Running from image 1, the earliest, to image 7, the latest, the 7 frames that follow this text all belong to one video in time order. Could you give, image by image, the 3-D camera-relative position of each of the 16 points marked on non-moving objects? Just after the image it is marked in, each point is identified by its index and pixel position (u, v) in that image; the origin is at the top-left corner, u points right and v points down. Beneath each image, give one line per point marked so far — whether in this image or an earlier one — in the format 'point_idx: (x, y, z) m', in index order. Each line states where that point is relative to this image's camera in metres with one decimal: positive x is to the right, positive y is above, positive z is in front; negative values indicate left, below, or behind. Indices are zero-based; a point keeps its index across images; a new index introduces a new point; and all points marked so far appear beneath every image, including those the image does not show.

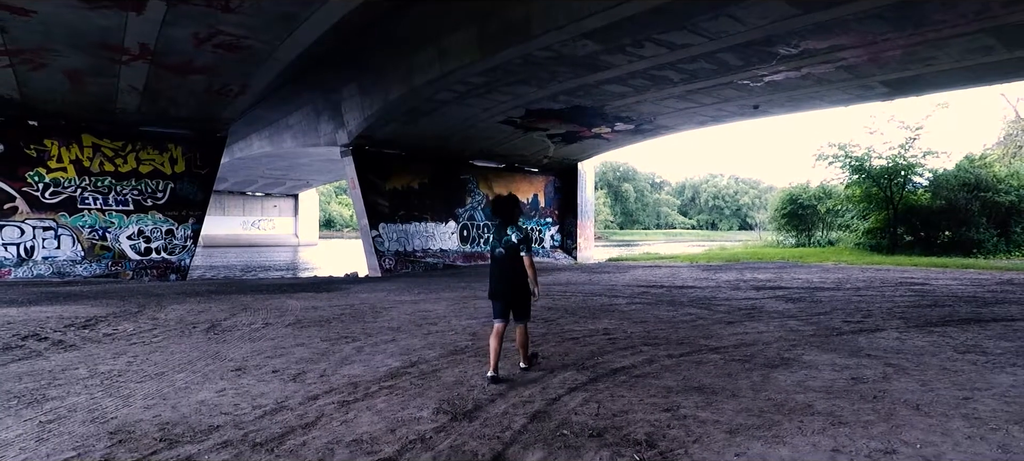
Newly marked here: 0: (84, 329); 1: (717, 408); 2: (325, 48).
0: (-5.6, -1.3, +7.7) m
1: (+1.3, -1.1, +3.8) m
2: (-4.5, +4.4, +14.3) m
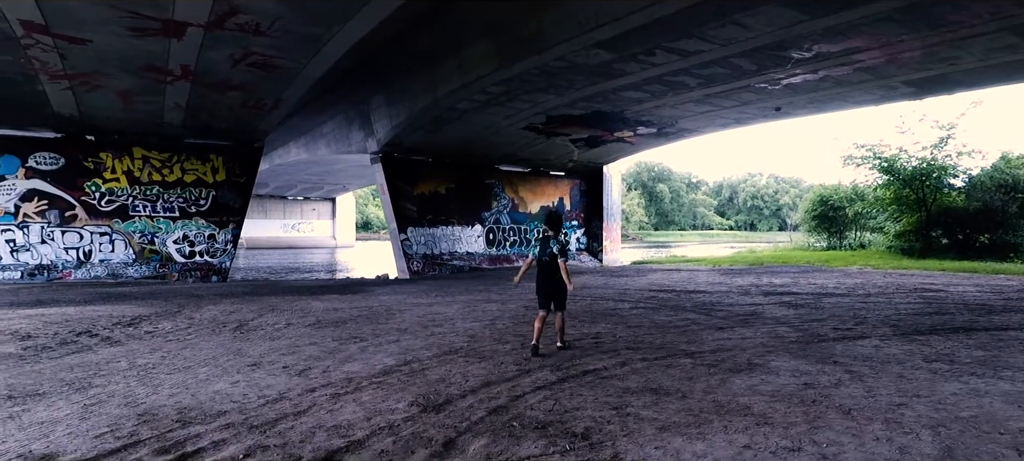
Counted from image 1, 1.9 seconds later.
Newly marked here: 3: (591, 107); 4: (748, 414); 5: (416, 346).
0: (-5.6, -1.4, +8.5) m
1: (+1.1, -1.3, +4.2) m
2: (-4.1, +4.3, +15.1) m
3: (+2.7, +4.2, +19.8) m
4: (+1.6, -1.3, +4.0) m
5: (-1.1, -1.3, +6.7) m
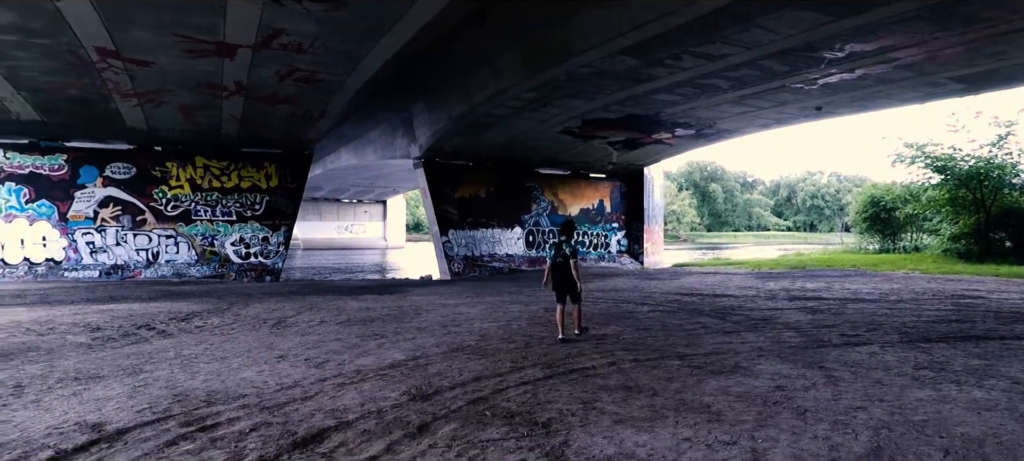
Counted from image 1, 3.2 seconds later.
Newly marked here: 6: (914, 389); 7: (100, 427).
0: (-5.3, -1.5, +9.5) m
1: (+0.9, -1.3, +4.6) m
2: (-3.3, +4.2, +15.9) m
3: (+3.9, +4.1, +20.0) m
4: (+1.4, -1.3, +4.3) m
5: (-1.0, -1.4, +7.3) m
6: (+3.4, -1.3, +4.9) m
7: (-2.8, -1.4, +4.0) m
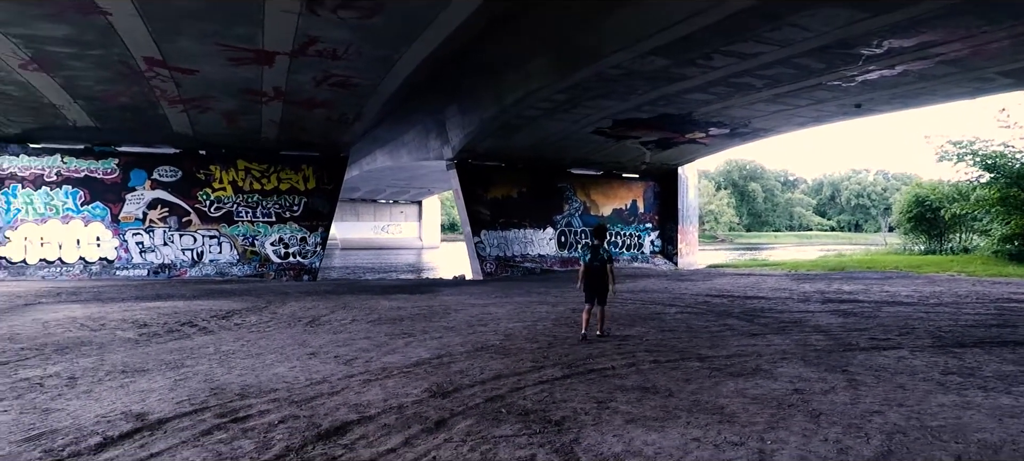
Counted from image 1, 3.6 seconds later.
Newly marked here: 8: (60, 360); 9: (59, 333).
0: (-4.9, -1.5, +9.9) m
1: (+1.0, -1.4, +4.7) m
2: (-2.5, +4.2, +16.2) m
3: (+4.9, +4.0, +19.9) m
4: (+1.5, -1.4, +4.4) m
5: (-0.7, -1.4, +7.5) m
6: (+3.5, -1.4, +4.9) m
7: (-2.7, -1.4, +4.4) m
8: (-5.0, -1.4, +6.5) m
9: (-6.5, -1.5, +8.4) m
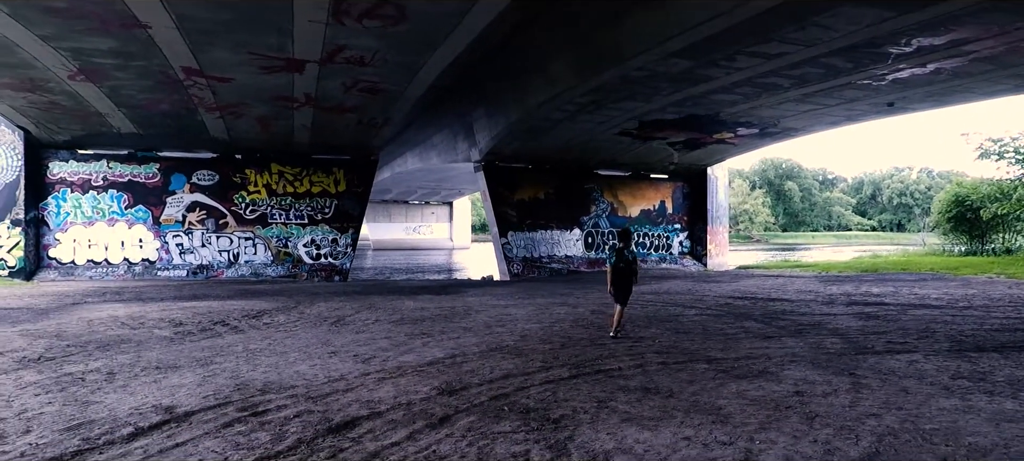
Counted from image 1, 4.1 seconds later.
0: (-4.6, -1.6, +10.4) m
1: (+1.1, -1.4, +4.9) m
2: (-1.9, +4.1, +16.5) m
3: (+5.7, +4.0, +19.8) m
4: (+1.5, -1.4, +4.5) m
5: (-0.6, -1.5, +7.7) m
6: (+3.5, -1.4, +4.9) m
7: (-2.7, -1.4, +4.7) m
8: (-4.9, -1.5, +7.0) m
9: (-6.3, -1.5, +9.0) m
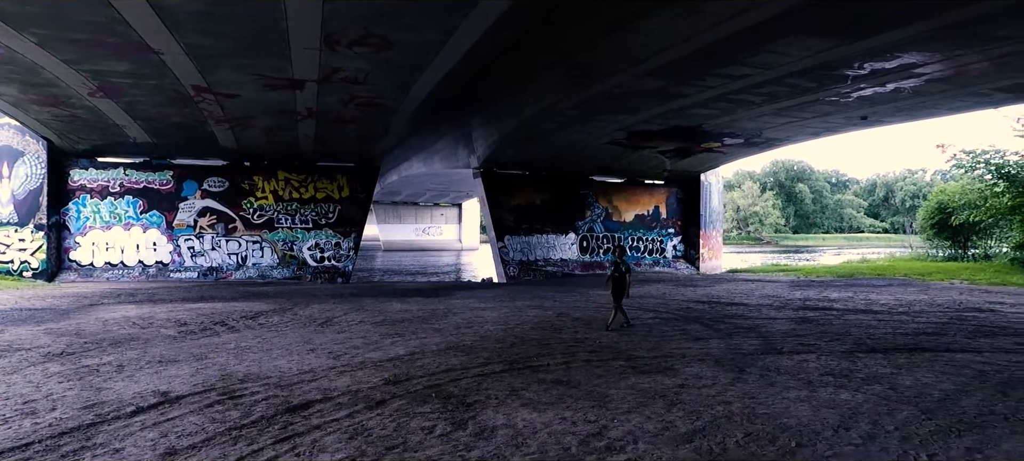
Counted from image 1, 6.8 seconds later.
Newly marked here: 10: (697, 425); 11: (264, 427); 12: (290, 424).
0: (-5.2, -1.7, +11.6) m
1: (+0.3, -1.6, +5.9) m
2: (-2.3, +3.9, +17.7) m
3: (+5.4, +3.8, +20.8) m
4: (+0.8, -1.6, +5.6) m
5: (-1.2, -1.7, +8.8) m
6: (+2.8, -1.6, +5.9) m
7: (-3.4, -1.6, +5.9) m
8: (-5.5, -1.7, +8.2) m
9: (-6.9, -1.7, +10.2) m
10: (+1.5, -1.6, +4.8) m
11: (-2.0, -1.6, +4.9) m
12: (-1.9, -1.6, +4.9) m
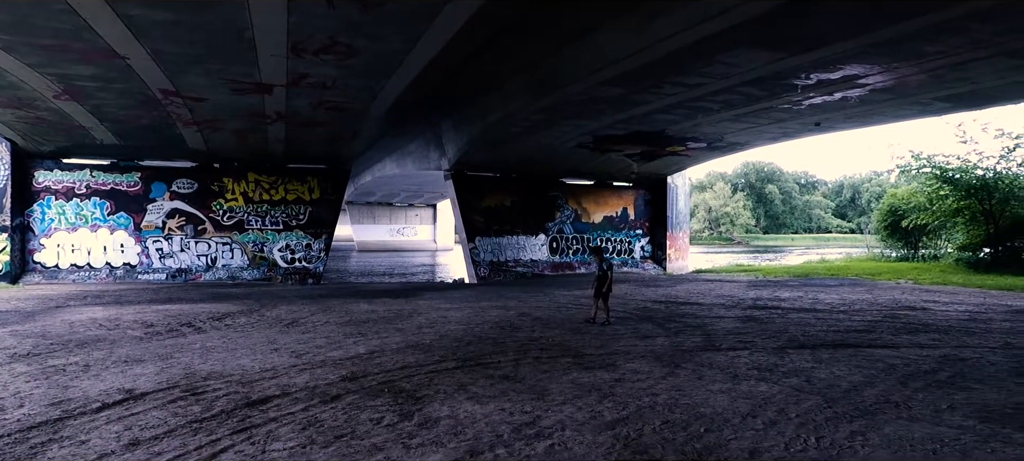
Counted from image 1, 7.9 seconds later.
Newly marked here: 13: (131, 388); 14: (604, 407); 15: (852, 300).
0: (-5.9, -1.8, +11.8) m
1: (-0.2, -1.7, +6.4) m
2: (-3.3, +3.9, +18.0) m
3: (+4.3, +3.7, +21.4) m
4: (+0.3, -1.7, +6.1) m
5: (-1.9, -1.7, +9.2) m
6: (+2.3, -1.7, +6.4) m
7: (-4.0, -1.7, +6.2) m
8: (-6.2, -1.7, +8.4) m
9: (-7.6, -1.8, +10.4) m
10: (+1.0, -1.7, +5.3) m
11: (-2.6, -1.7, +5.2) m
12: (-2.4, -1.7, +5.3) m
13: (-4.1, -1.7, +6.3) m
14: (+0.9, -1.7, +5.5) m
15: (+8.3, -1.7, +14.4) m
